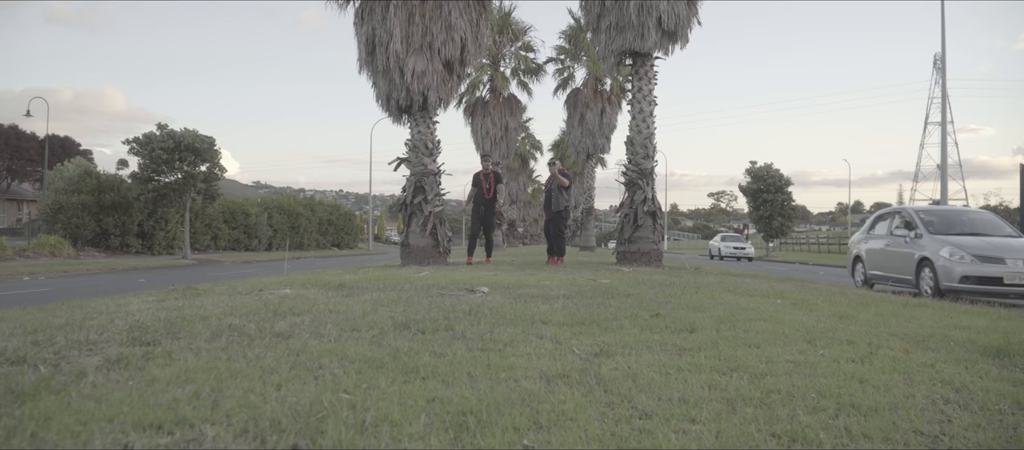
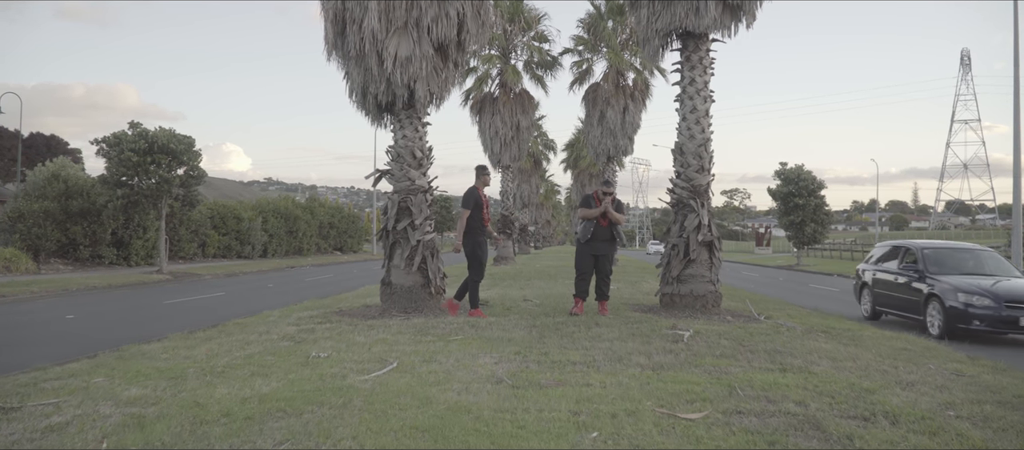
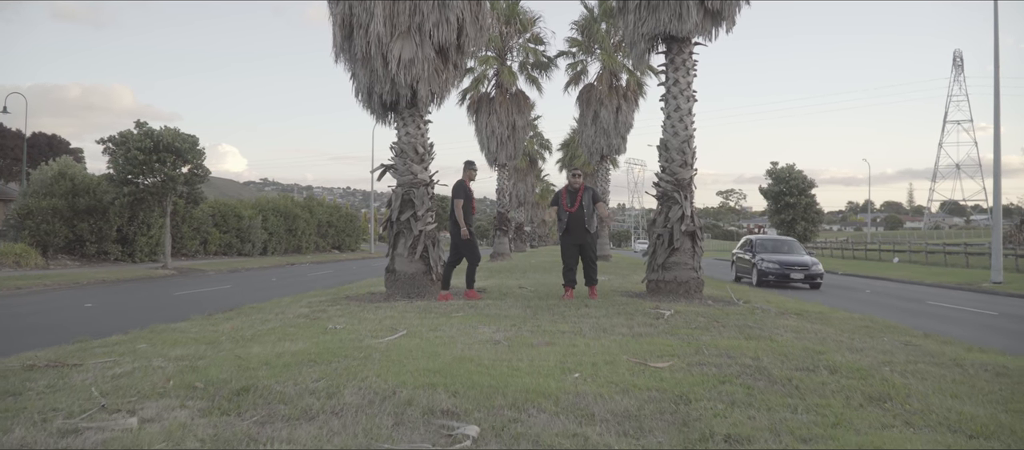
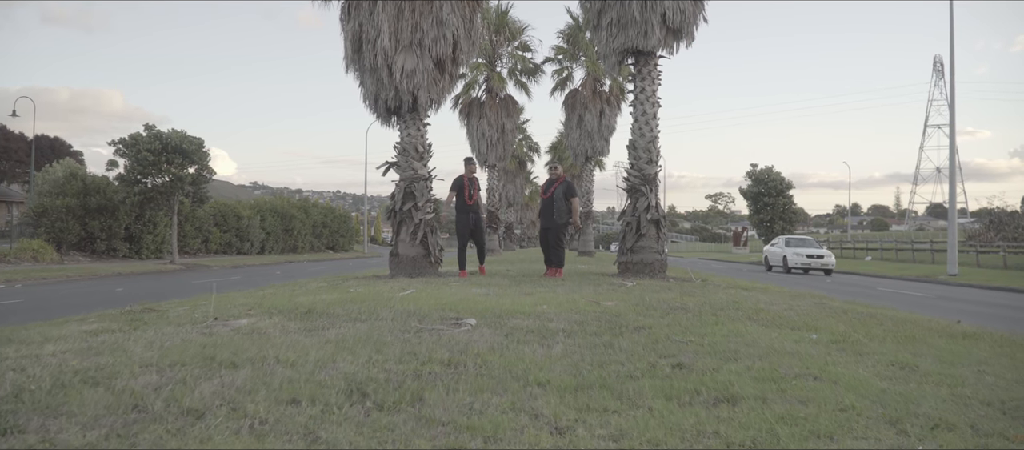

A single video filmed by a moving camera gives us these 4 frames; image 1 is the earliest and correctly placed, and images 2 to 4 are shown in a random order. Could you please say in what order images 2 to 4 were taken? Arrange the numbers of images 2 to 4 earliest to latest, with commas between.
4, 3, 2
